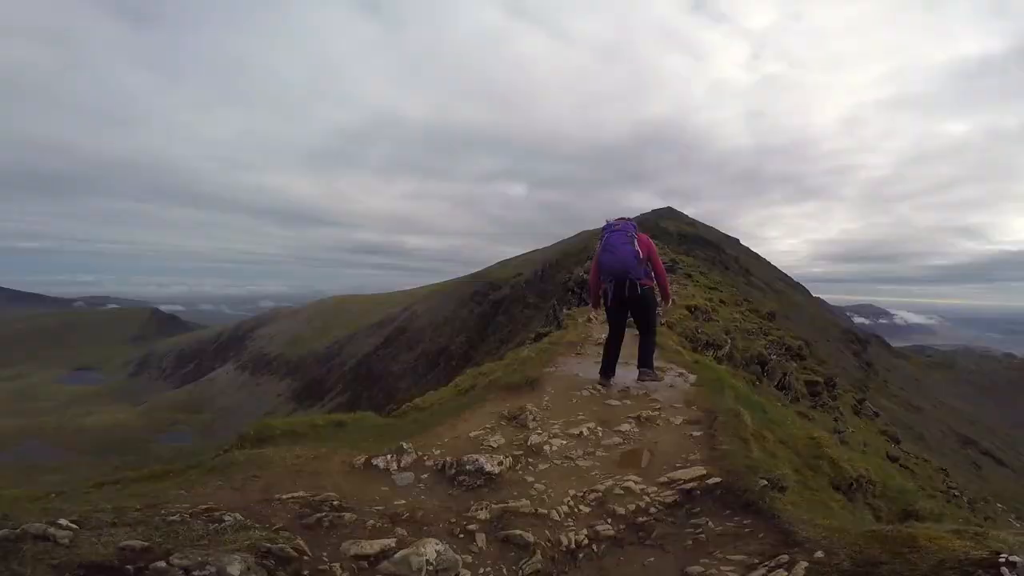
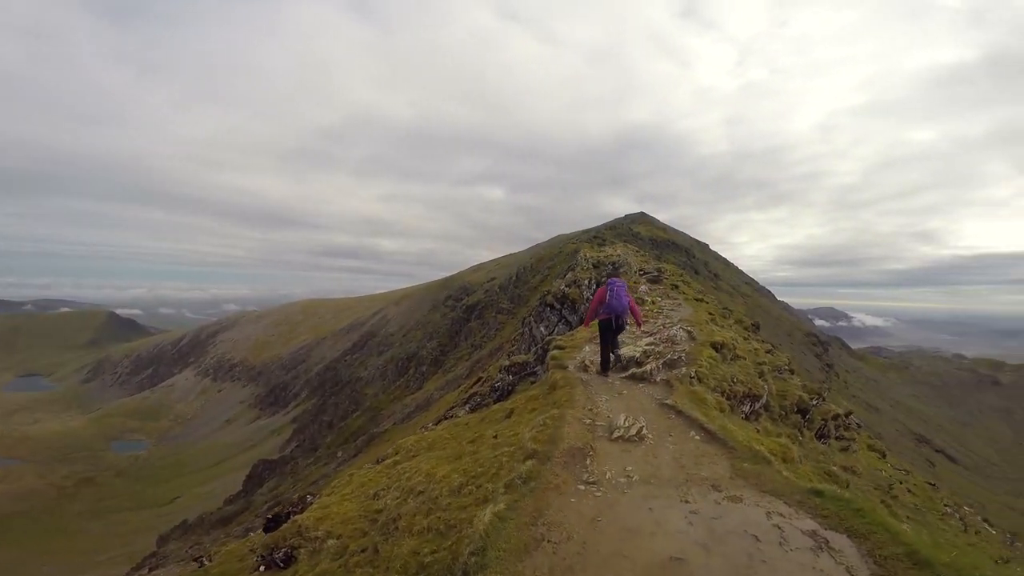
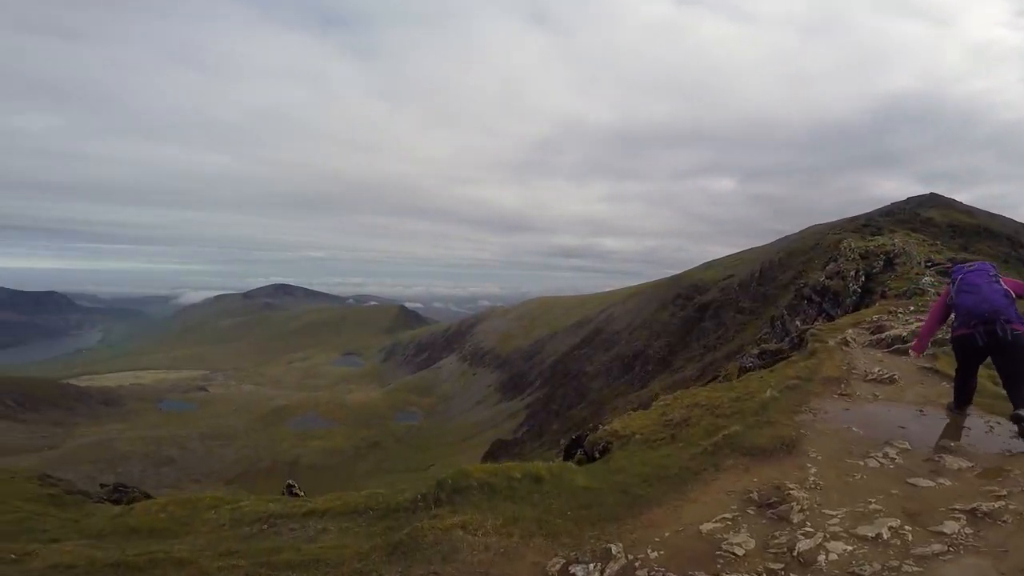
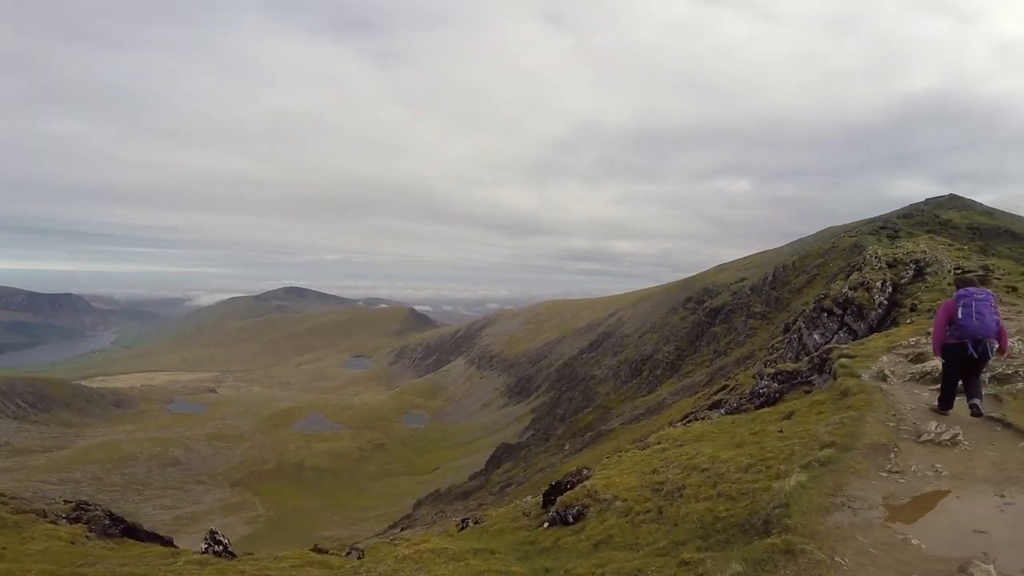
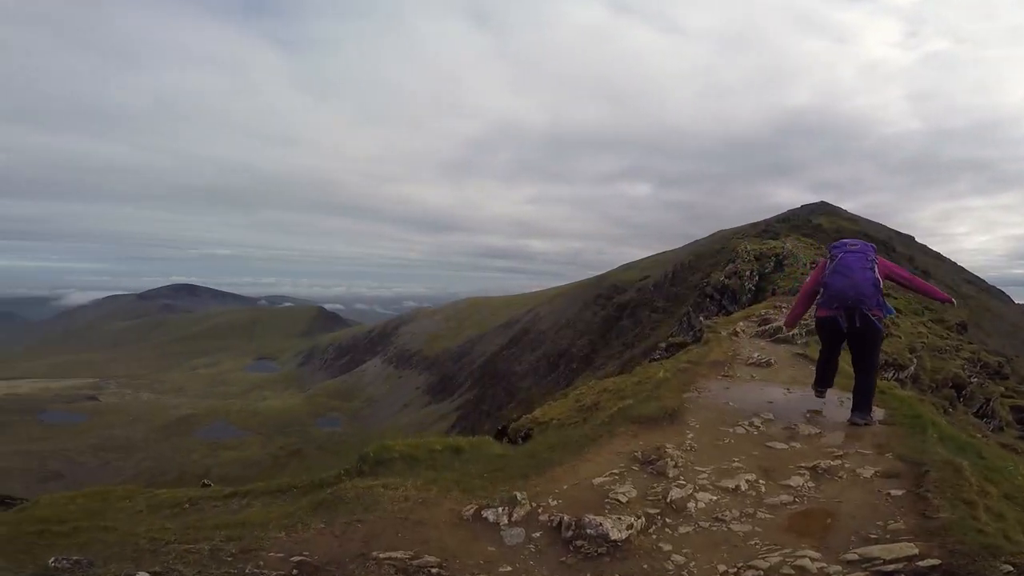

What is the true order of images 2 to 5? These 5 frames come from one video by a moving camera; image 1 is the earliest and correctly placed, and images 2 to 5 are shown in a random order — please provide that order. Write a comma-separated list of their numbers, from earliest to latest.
5, 3, 4, 2
